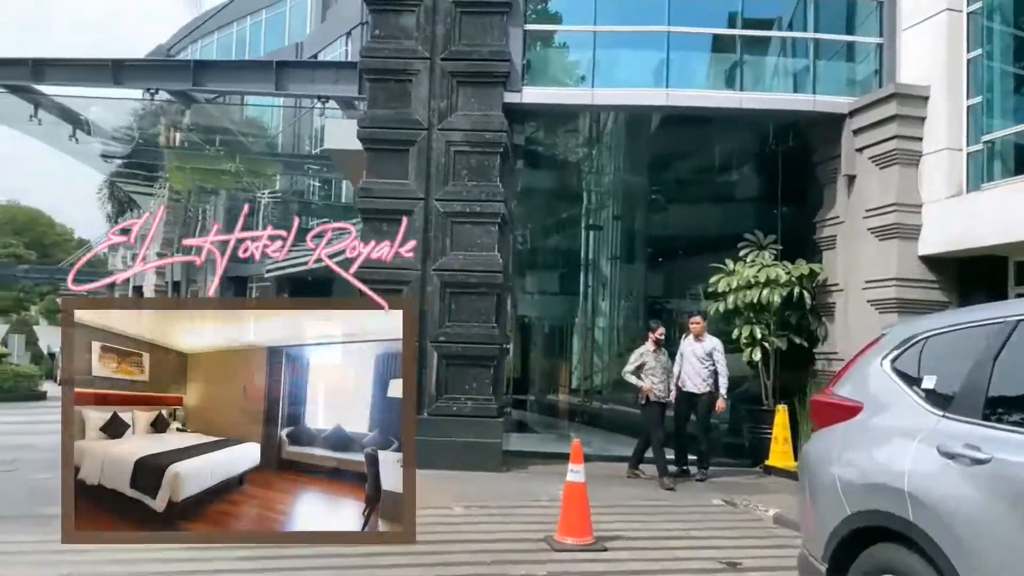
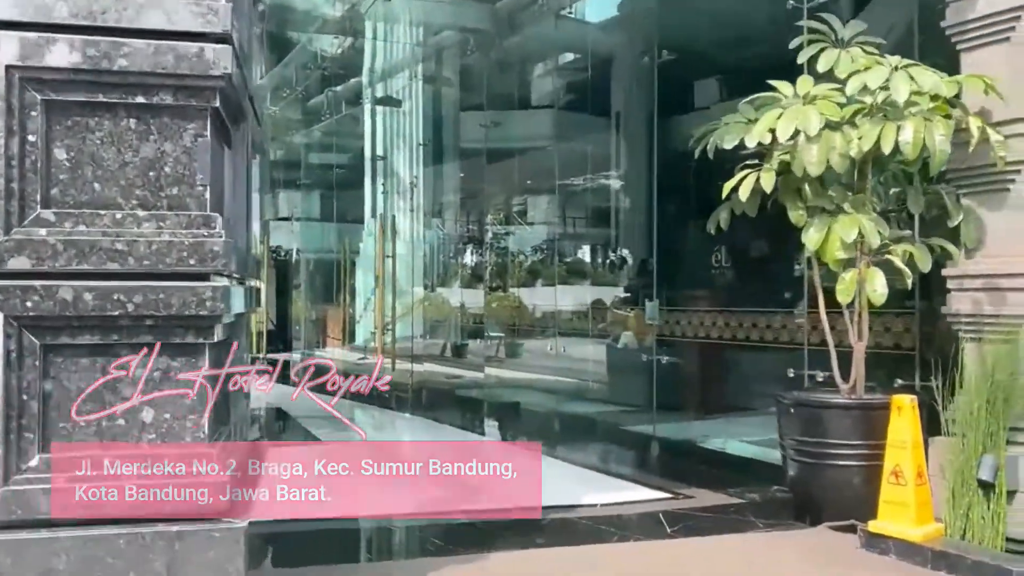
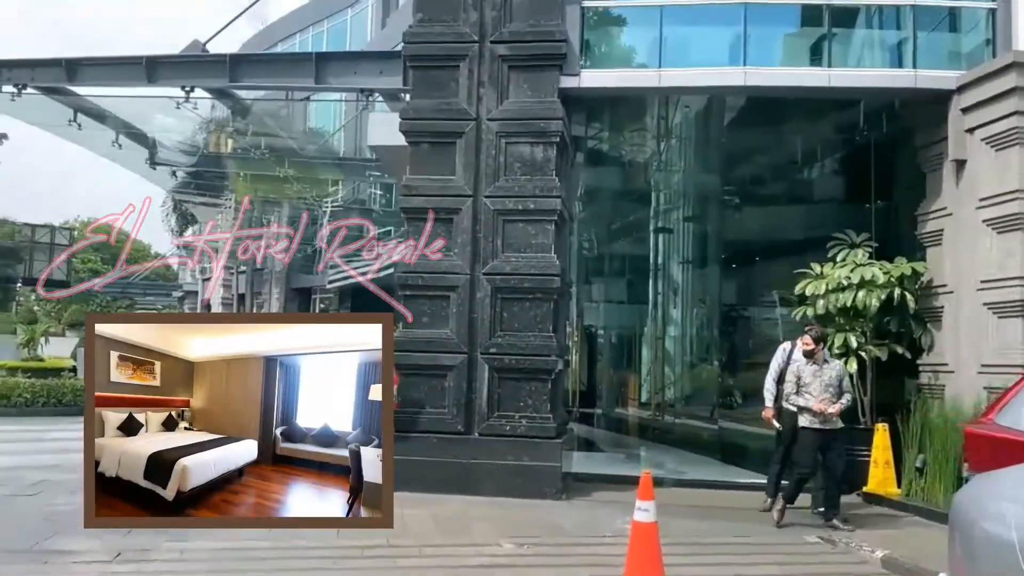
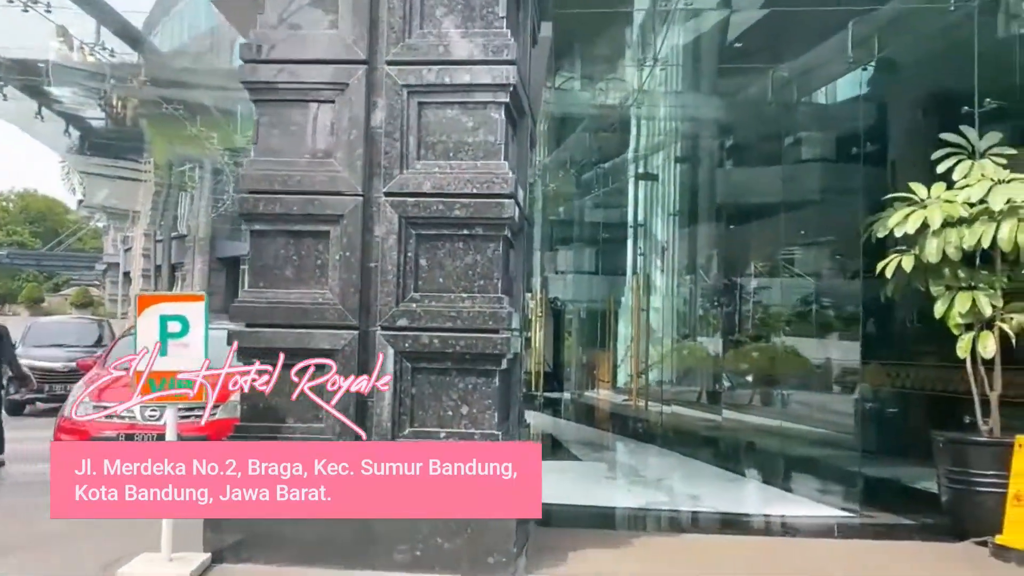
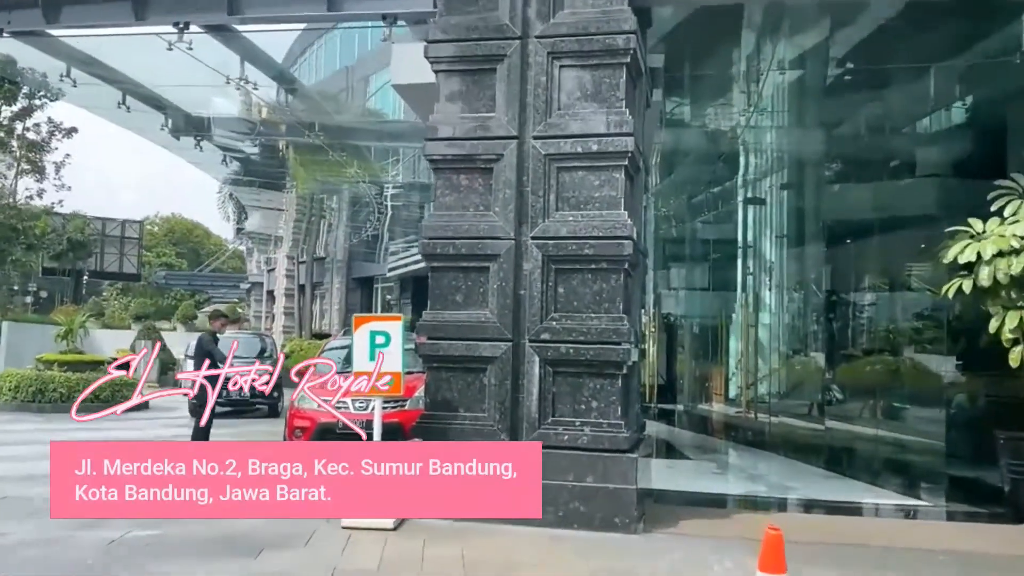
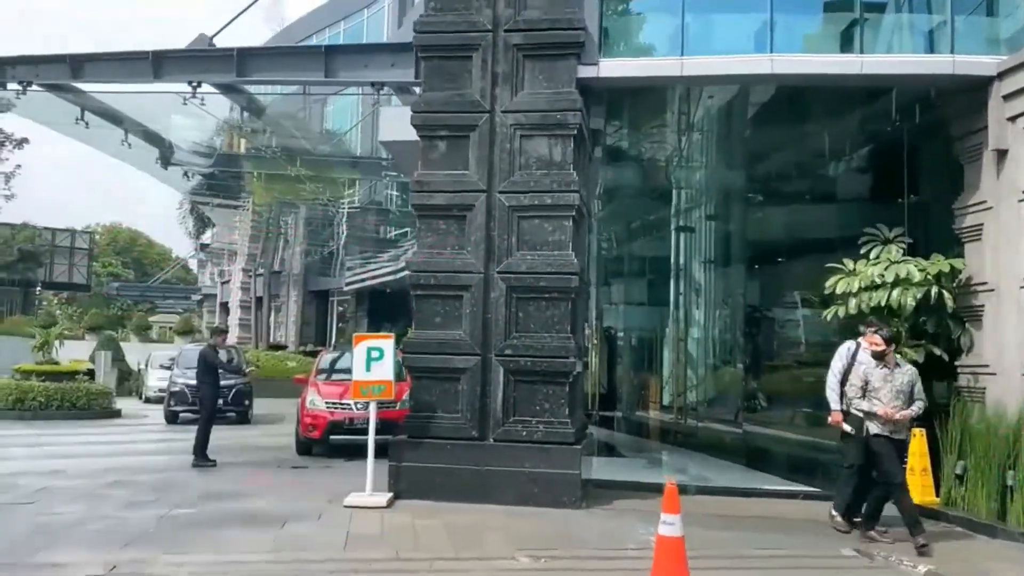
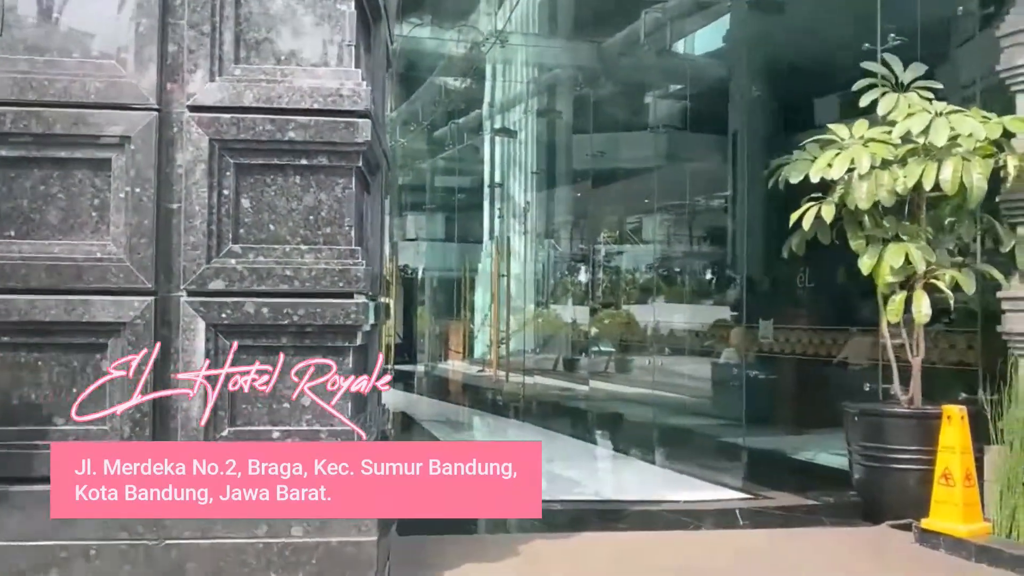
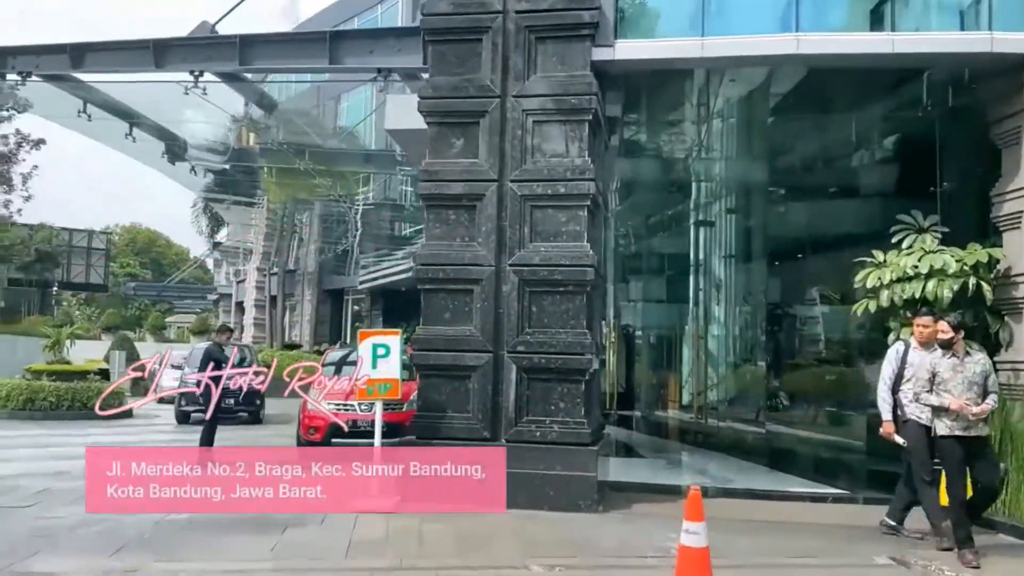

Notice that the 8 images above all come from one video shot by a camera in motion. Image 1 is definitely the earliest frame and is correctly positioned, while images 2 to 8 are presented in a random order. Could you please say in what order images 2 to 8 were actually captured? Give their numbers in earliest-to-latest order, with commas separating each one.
3, 6, 8, 5, 4, 7, 2
